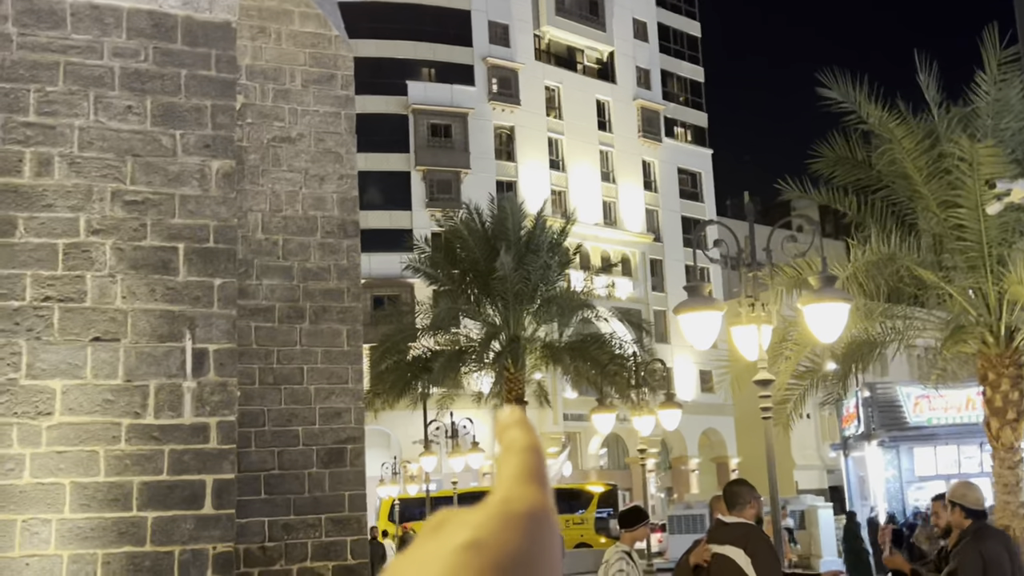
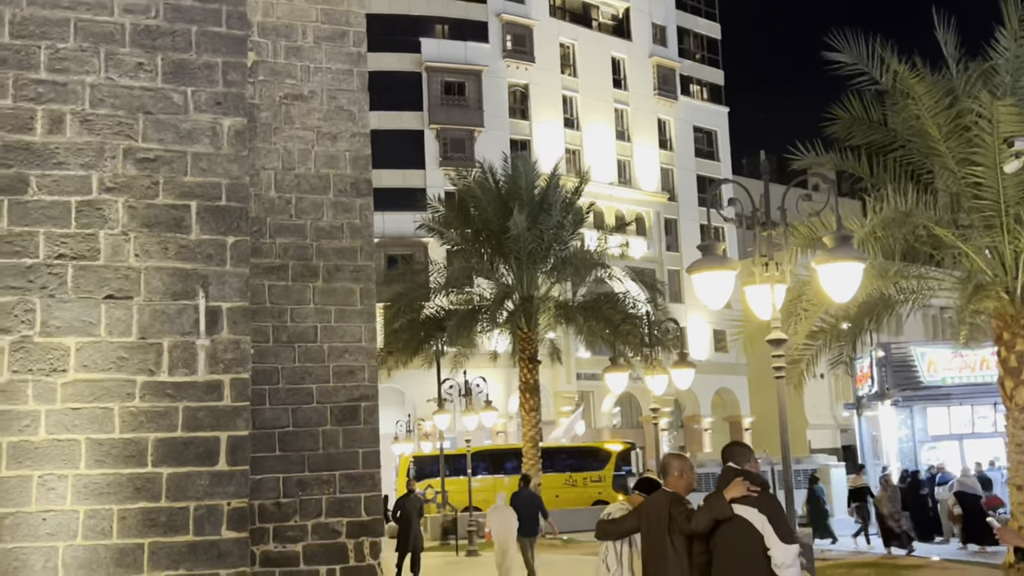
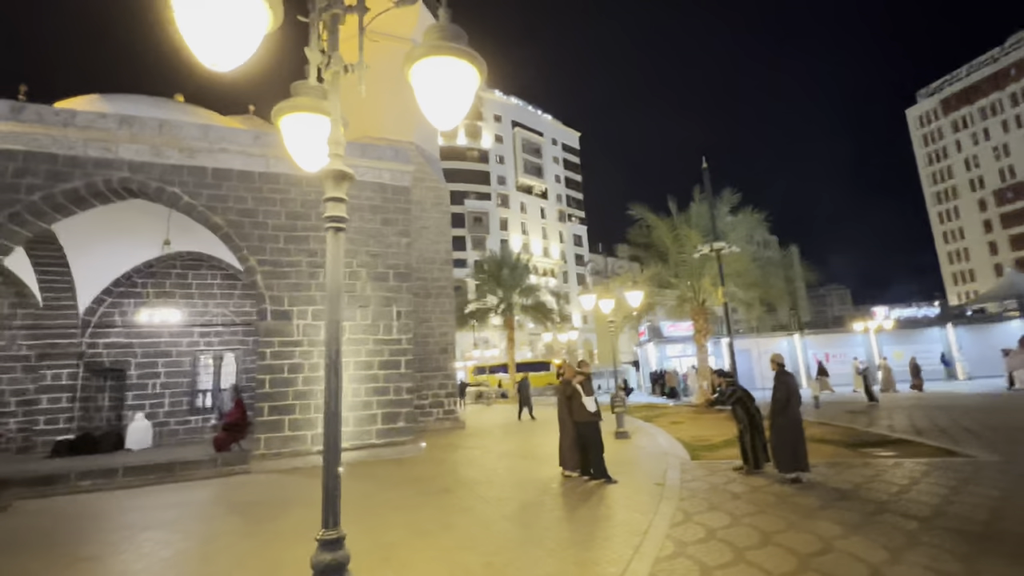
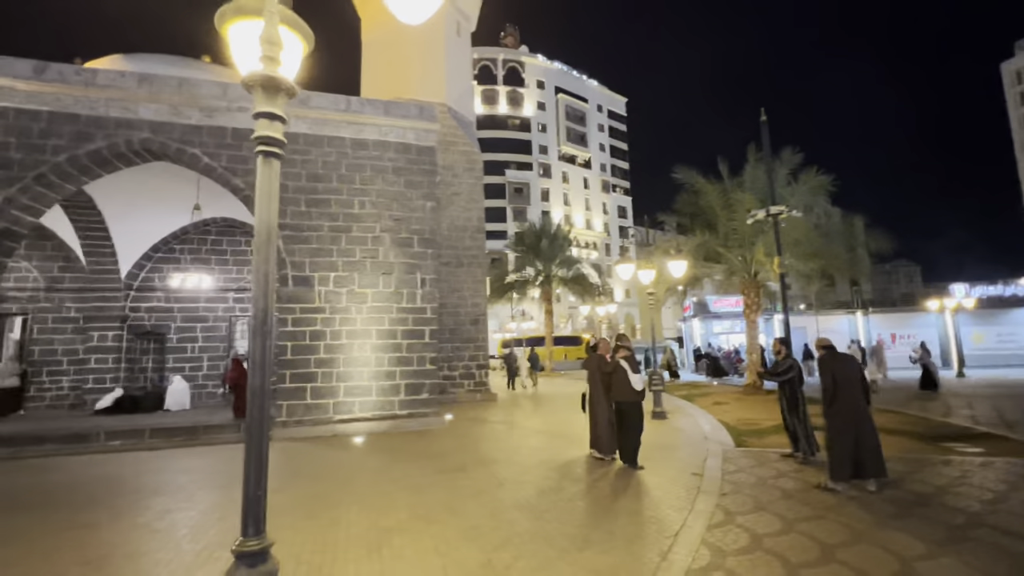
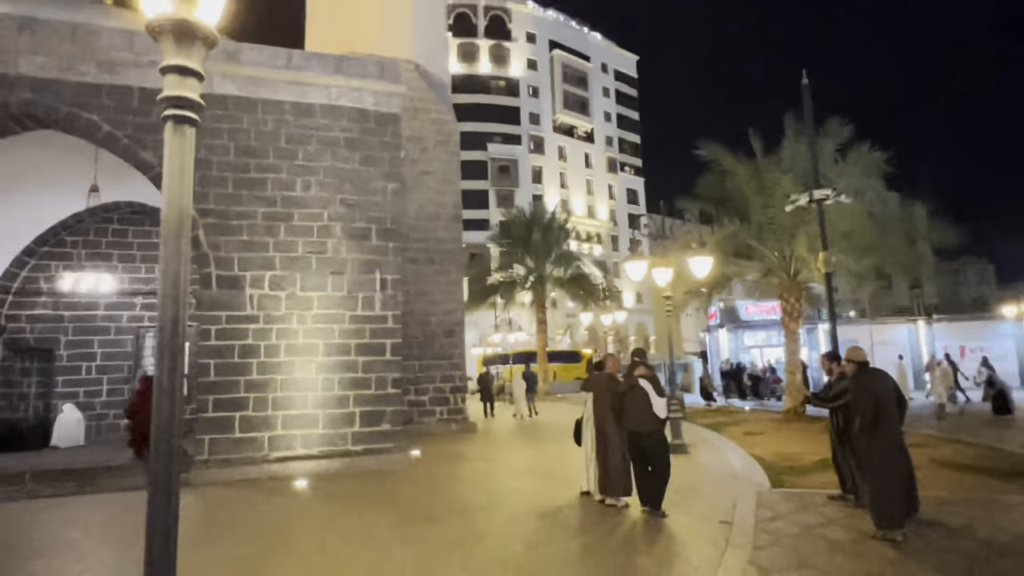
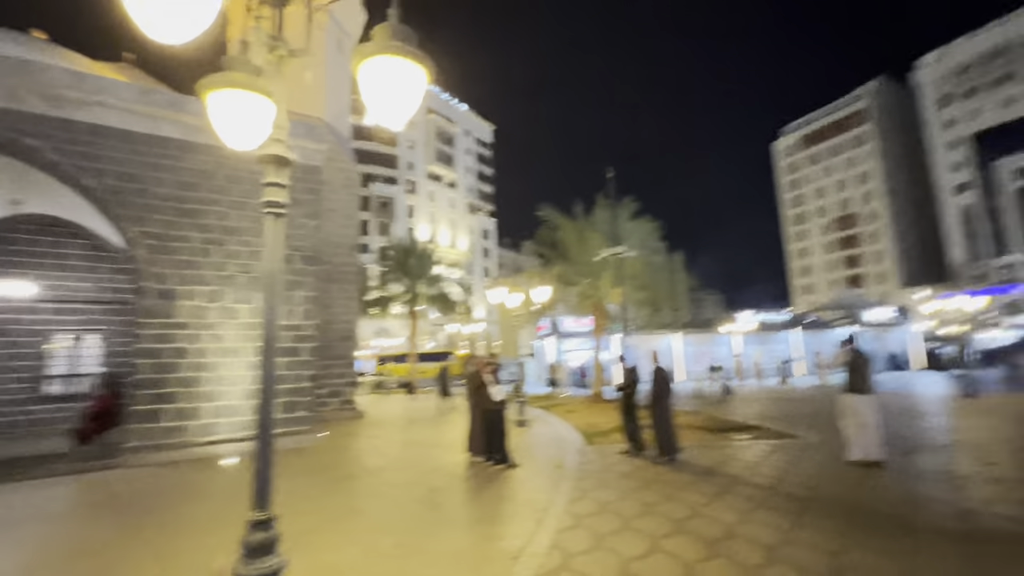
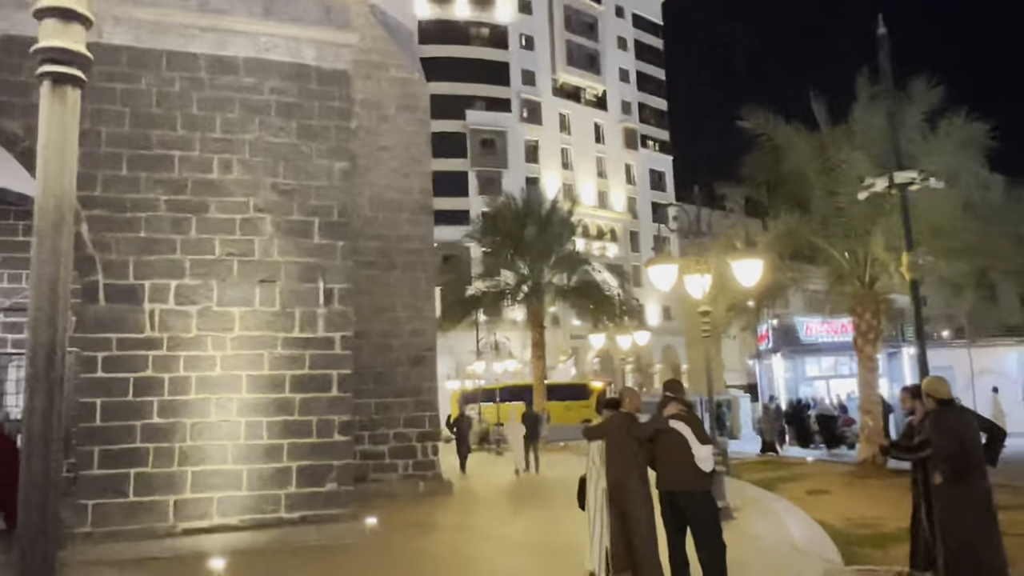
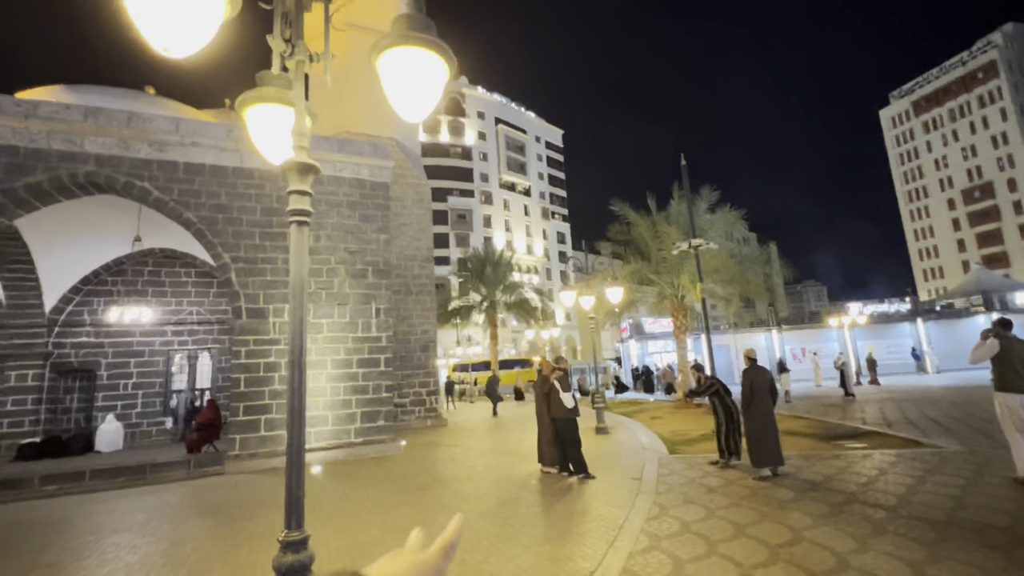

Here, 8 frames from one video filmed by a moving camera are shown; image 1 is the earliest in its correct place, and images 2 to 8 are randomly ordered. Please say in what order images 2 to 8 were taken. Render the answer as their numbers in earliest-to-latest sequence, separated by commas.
2, 7, 5, 4, 8, 3, 6
